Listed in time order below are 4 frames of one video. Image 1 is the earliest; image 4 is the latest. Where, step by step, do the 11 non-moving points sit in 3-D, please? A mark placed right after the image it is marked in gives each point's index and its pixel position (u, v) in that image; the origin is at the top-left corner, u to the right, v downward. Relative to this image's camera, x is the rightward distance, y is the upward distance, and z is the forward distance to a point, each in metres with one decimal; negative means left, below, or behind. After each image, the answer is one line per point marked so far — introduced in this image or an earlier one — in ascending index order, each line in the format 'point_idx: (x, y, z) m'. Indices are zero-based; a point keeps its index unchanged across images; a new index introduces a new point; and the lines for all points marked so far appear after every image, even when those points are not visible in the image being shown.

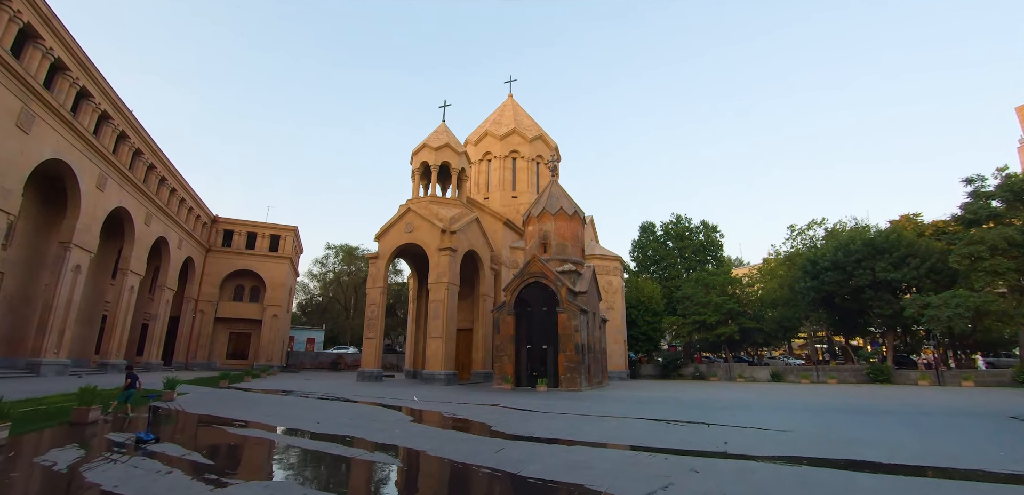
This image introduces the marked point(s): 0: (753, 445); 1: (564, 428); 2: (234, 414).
0: (+3.5, -3.0, +6.8) m
1: (+0.7, -3.1, +7.8) m
2: (-5.9, -3.3, +9.3) m
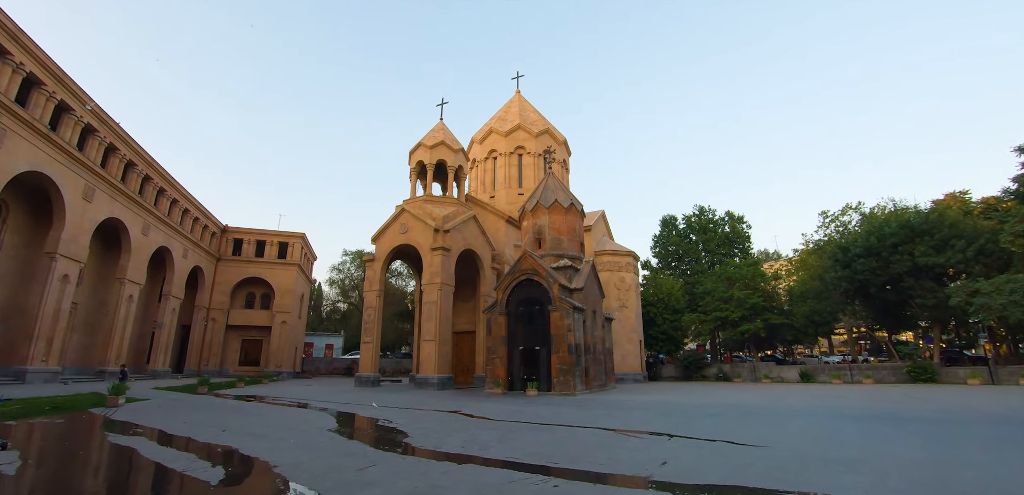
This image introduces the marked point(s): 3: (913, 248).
0: (+2.2, -2.7, +5.6) m
1: (-0.5, -2.9, +6.8) m
2: (-6.9, -3.3, +8.8) m
3: (+17.3, 0.0, +19.8) m
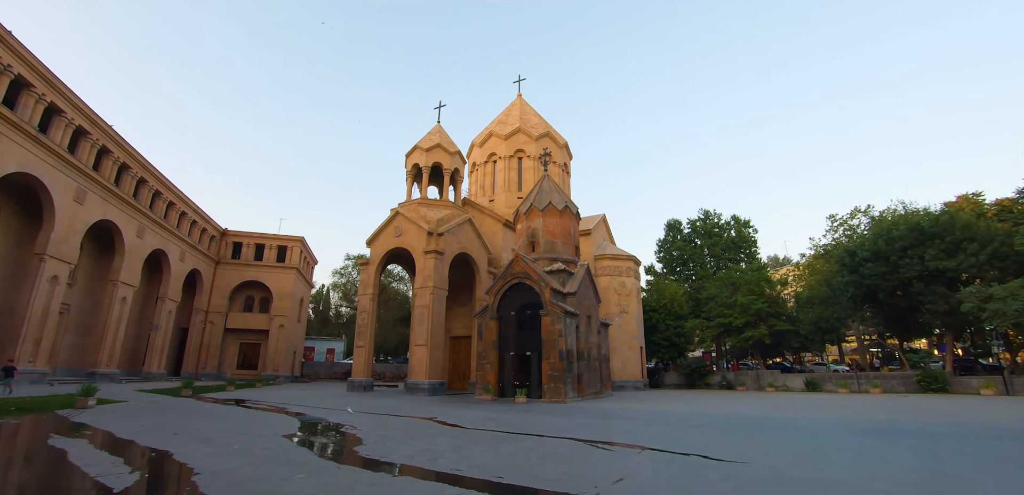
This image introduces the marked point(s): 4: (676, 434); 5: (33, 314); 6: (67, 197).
0: (+1.6, -2.6, +5.1) m
1: (-1.1, -2.8, +6.4) m
2: (-7.5, -3.3, +8.6) m
3: (+17.0, -0.2, +19.0) m
4: (+3.1, -3.6, +8.7) m
5: (-15.7, -2.2, +15.0) m
6: (-15.5, +1.7, +15.9) m
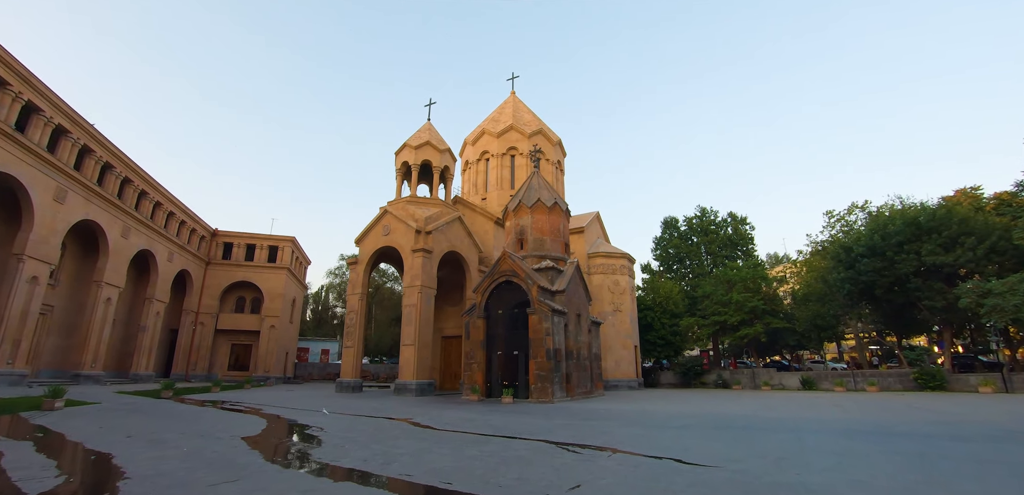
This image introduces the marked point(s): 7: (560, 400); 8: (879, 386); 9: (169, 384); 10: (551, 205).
0: (+1.0, -2.5, +4.8) m
1: (-1.6, -2.7, +6.1) m
2: (-8.0, -3.2, +8.3) m
3: (+16.6, 0.0, +18.6) m
4: (+2.6, -3.4, +8.4) m
5: (-16.2, -2.2, +14.8) m
6: (-16.0, +1.7, +15.7) m
7: (+1.6, -5.1, +15.6) m
8: (+15.0, -5.6, +18.7) m
9: (-11.2, -4.5, +15.0) m
10: (+1.7, +1.8, +19.2) m
